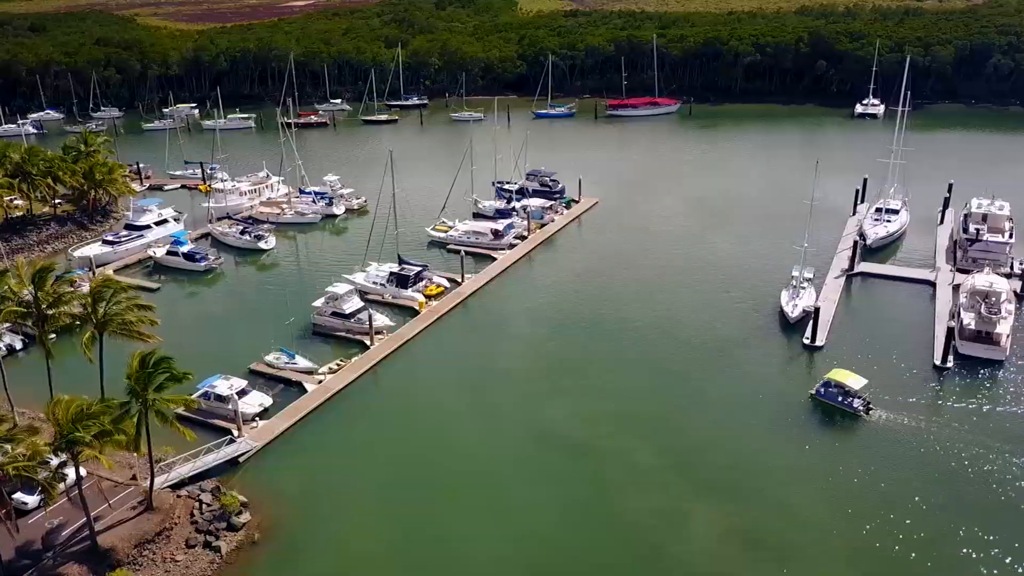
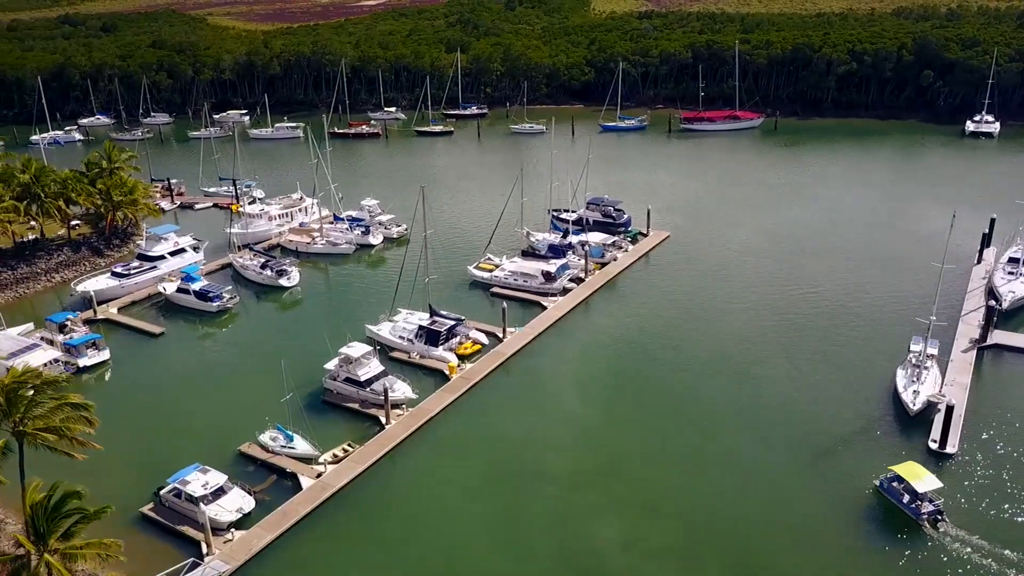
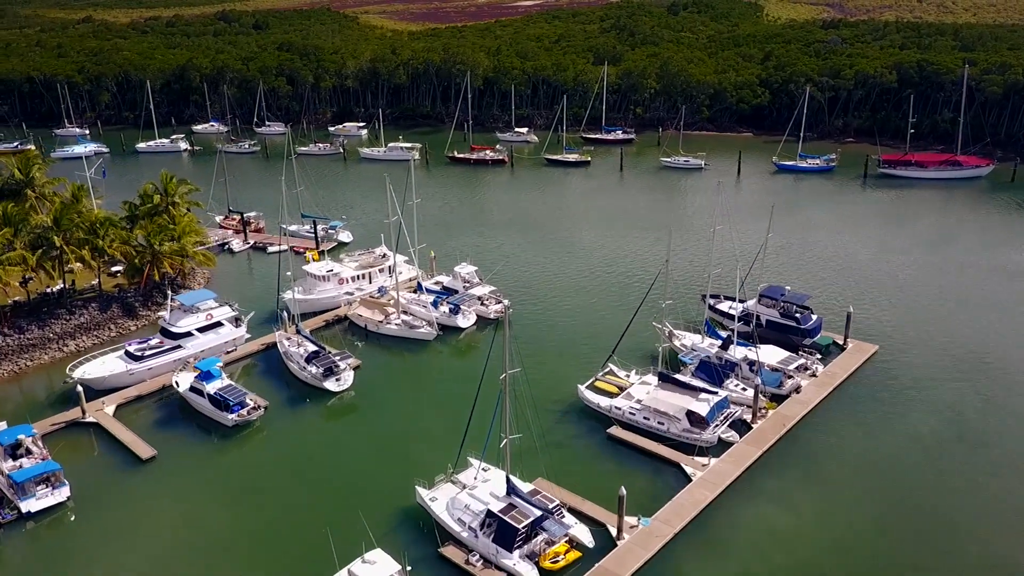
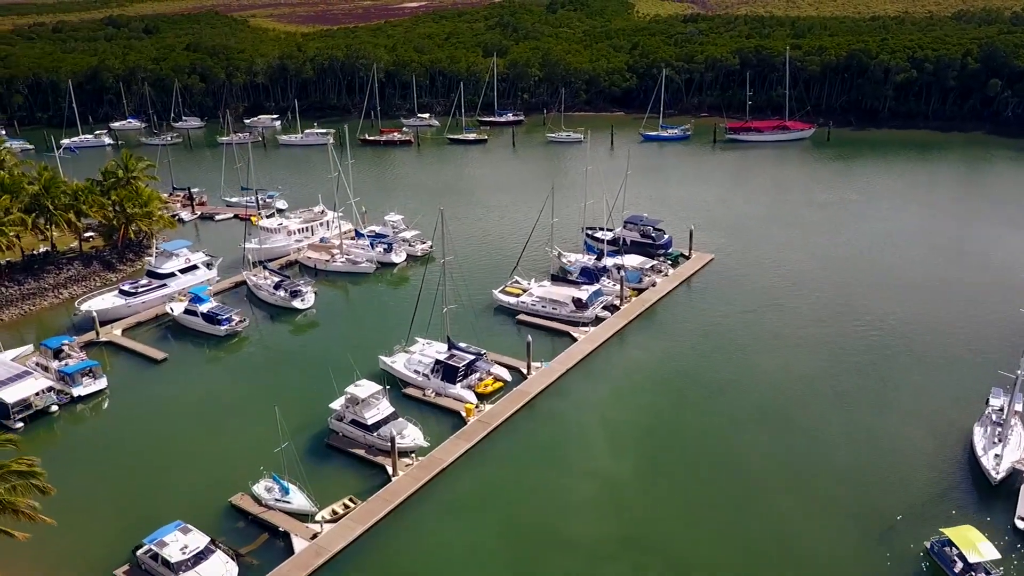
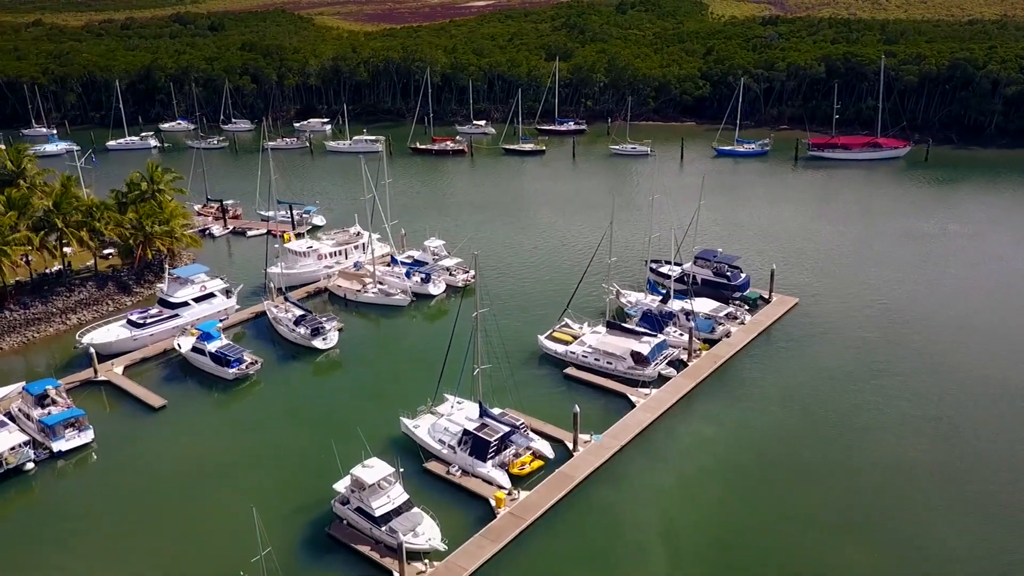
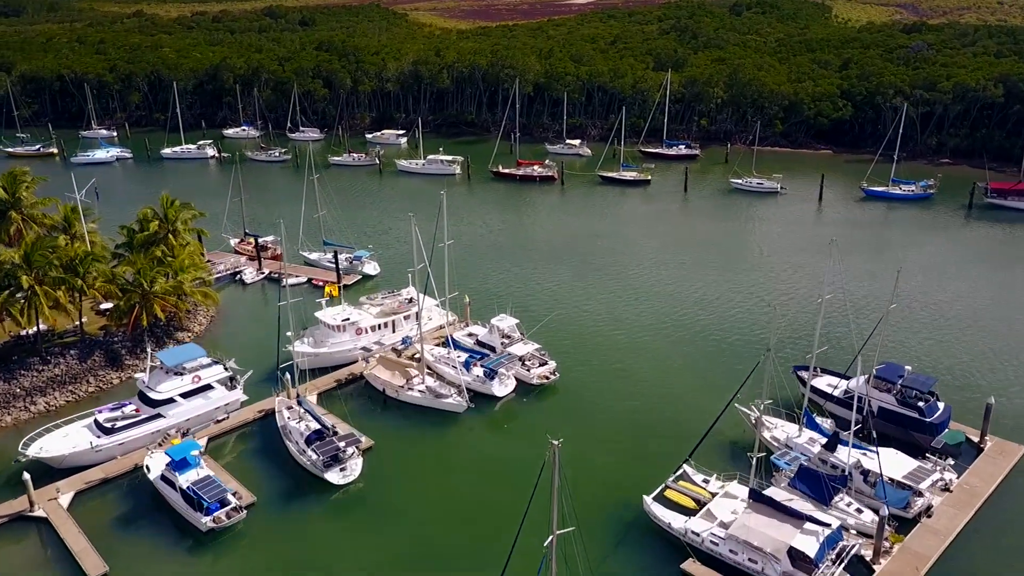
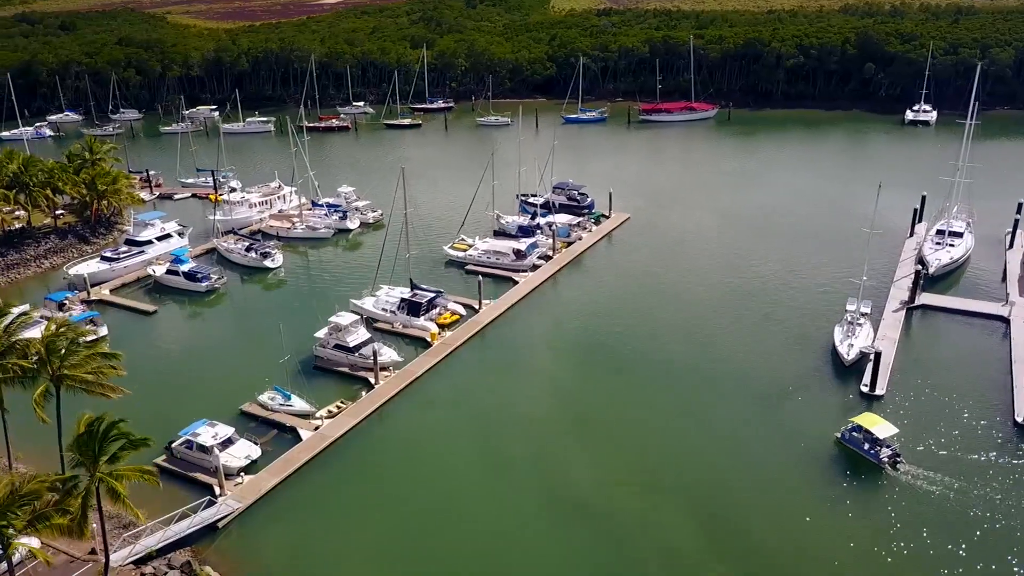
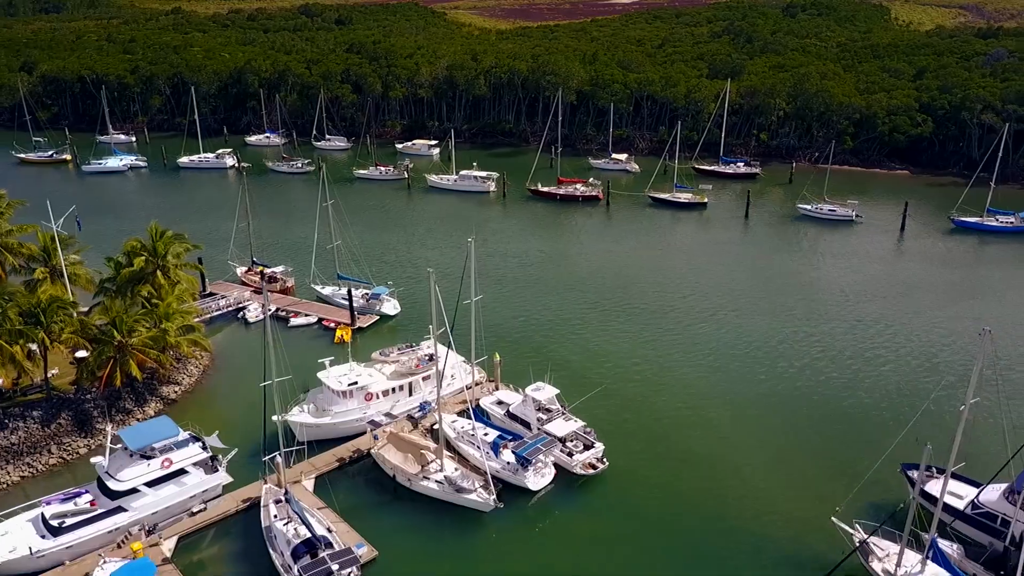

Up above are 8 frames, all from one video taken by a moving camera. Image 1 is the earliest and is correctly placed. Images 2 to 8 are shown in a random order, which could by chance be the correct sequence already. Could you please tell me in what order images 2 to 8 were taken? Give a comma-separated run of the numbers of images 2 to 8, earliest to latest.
7, 2, 4, 5, 3, 6, 8
